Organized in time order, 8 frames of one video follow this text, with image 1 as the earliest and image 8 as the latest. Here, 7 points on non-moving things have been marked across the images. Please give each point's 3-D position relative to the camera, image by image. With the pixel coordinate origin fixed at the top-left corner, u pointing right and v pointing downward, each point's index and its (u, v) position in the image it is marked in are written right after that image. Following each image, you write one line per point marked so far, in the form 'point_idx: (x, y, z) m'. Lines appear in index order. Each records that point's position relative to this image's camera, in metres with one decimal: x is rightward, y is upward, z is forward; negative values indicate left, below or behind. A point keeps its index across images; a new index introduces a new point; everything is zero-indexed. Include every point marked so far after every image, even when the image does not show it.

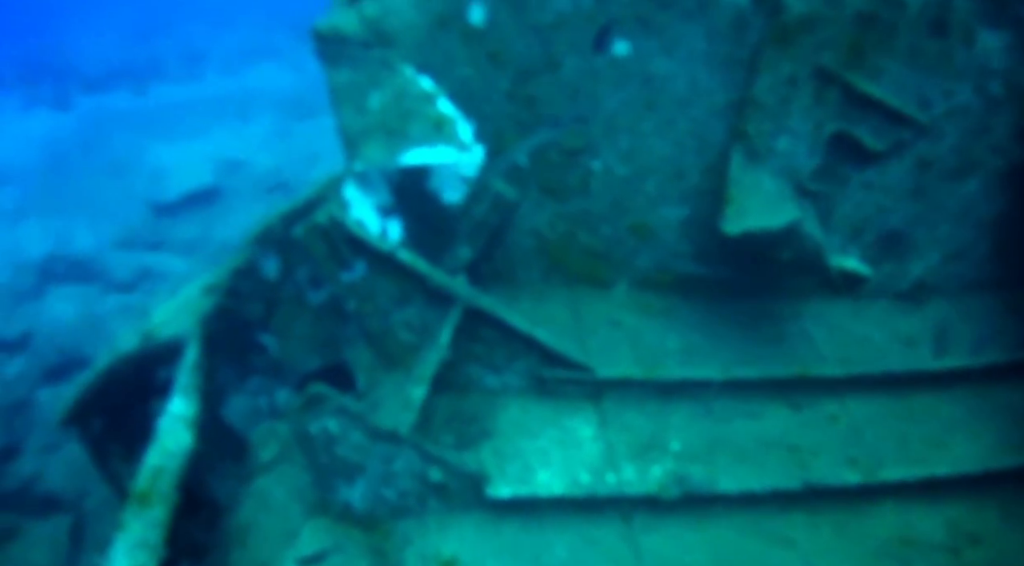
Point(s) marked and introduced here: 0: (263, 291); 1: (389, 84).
0: (-1.6, 0.0, +6.9) m
1: (-0.7, +1.2, +6.8) m
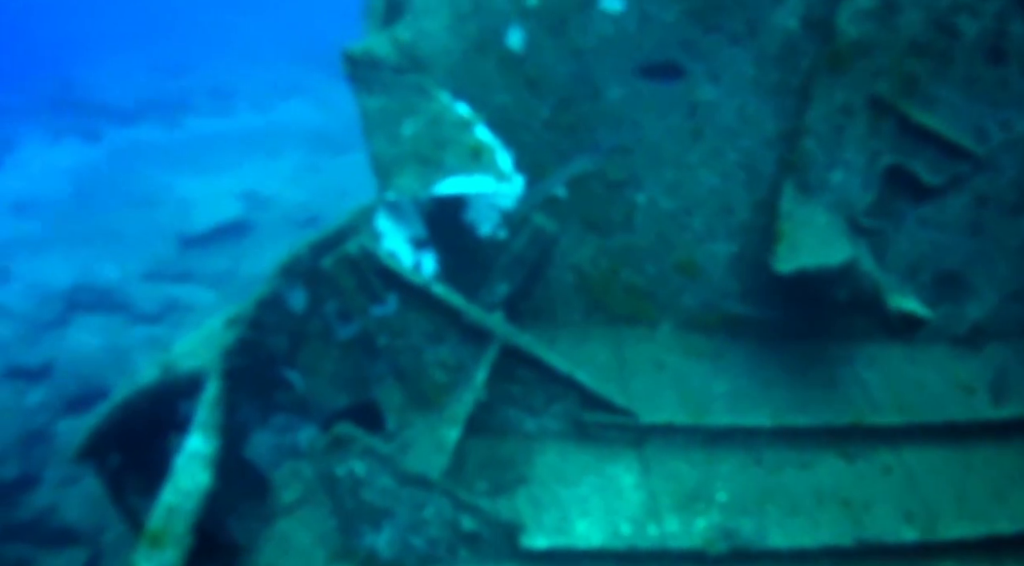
0: (-1.3, -0.2, +6.6) m
1: (-0.5, +1.0, +6.5) m
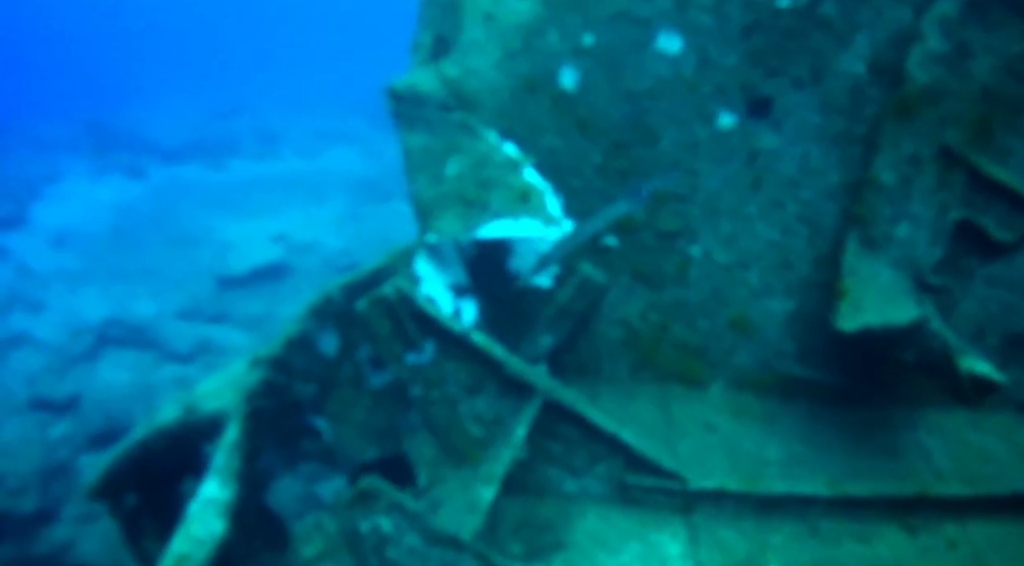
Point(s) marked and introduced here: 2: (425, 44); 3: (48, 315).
0: (-1.1, -0.5, +6.2) m
1: (-0.2, +0.8, +6.2) m
2: (-0.5, +1.5, +6.8) m
3: (-6.7, -0.5, +16.2) m
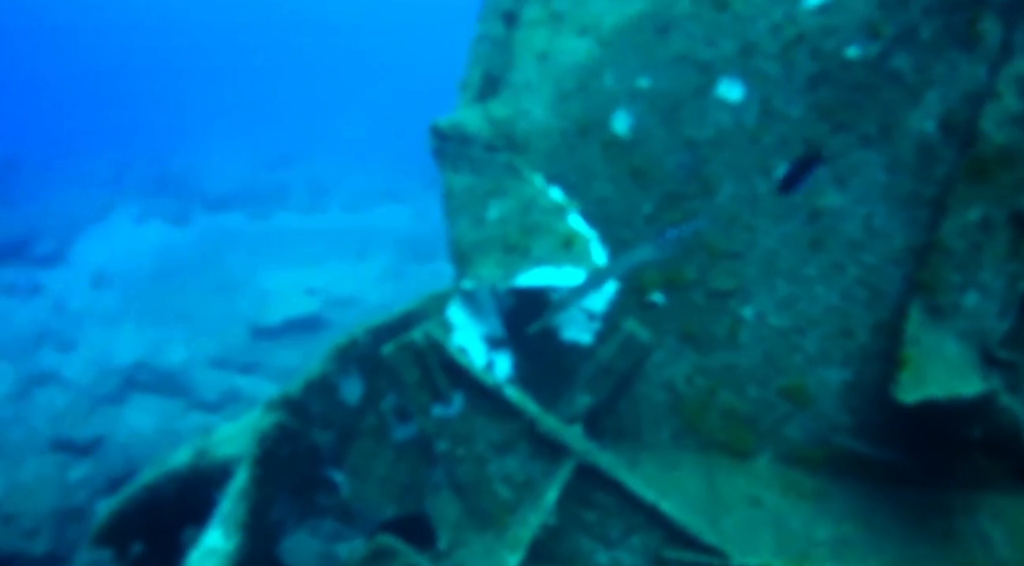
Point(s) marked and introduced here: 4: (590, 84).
0: (-0.9, -0.7, +5.9) m
1: (0.0, +0.5, +5.9) m
2: (-0.2, +1.2, +6.5) m
3: (-6.2, -1.0, +16.0) m
4: (+0.4, +1.1, +5.9) m
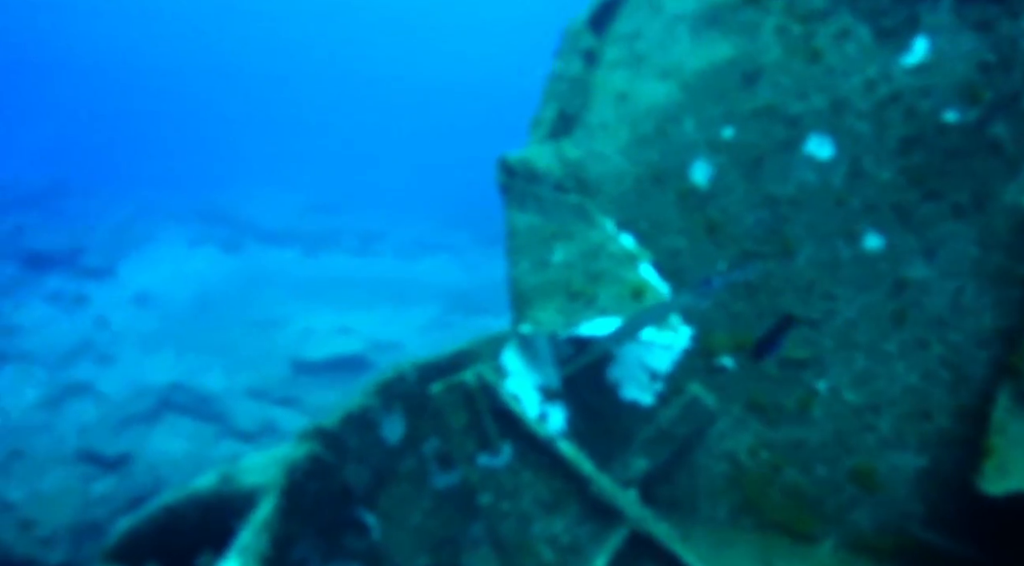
0: (-0.7, -0.9, +5.6) m
1: (+0.3, +0.2, +5.6) m
2: (+0.2, +0.9, +6.2) m
3: (-5.7, -1.2, +15.9) m
4: (+0.8, +0.8, +5.6) m
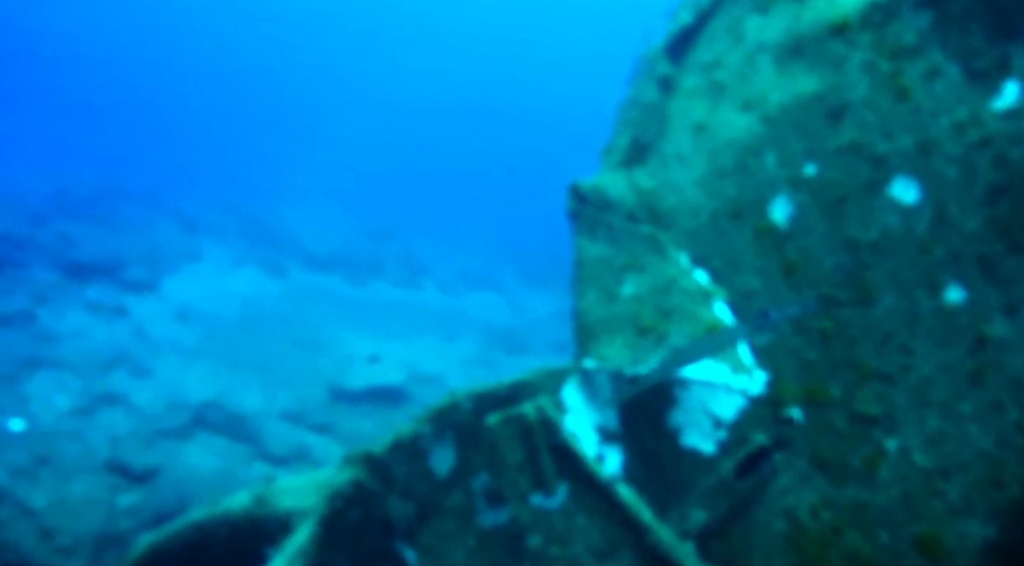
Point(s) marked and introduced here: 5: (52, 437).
0: (-0.4, -1.0, +5.3) m
1: (+0.7, +0.1, +5.3) m
2: (+0.6, +0.7, +6.0) m
3: (-5.1, -1.4, +15.7) m
4: (+1.1, +0.6, +5.3) m
5: (-5.5, -1.8, +13.1) m
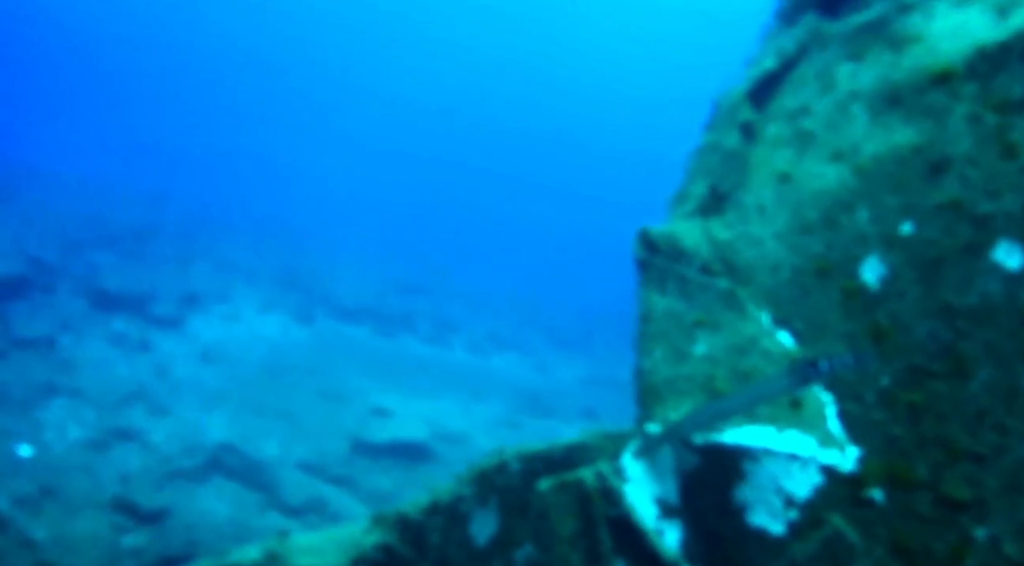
0: (-0.2, -1.2, +4.8) m
1: (+0.9, -0.2, +4.8) m
2: (+0.9, +0.4, +5.6) m
3: (-4.8, -1.9, +15.3) m
4: (+1.4, +0.3, +4.9) m
5: (-5.2, -2.2, +12.7) m
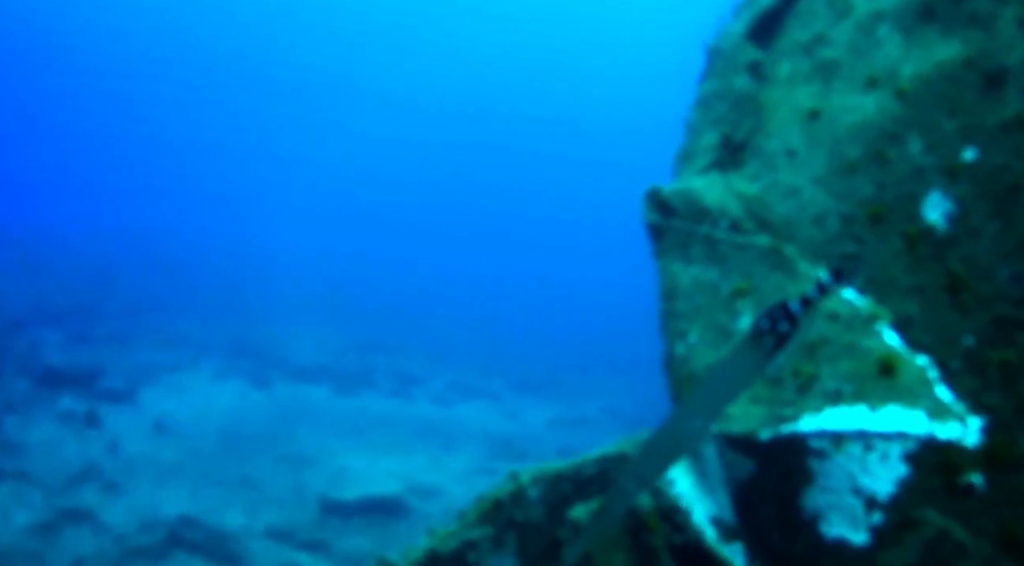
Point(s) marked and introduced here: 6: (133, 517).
0: (-0.1, -1.2, +3.8) m
1: (+0.9, -0.1, +4.0) m
2: (+0.8, +0.5, +4.7) m
3: (-5.0, -2.9, +14.1) m
4: (+1.3, +0.5, +4.0) m
5: (-5.3, -3.1, +11.5) m
6: (-4.6, -2.9, +13.5) m
